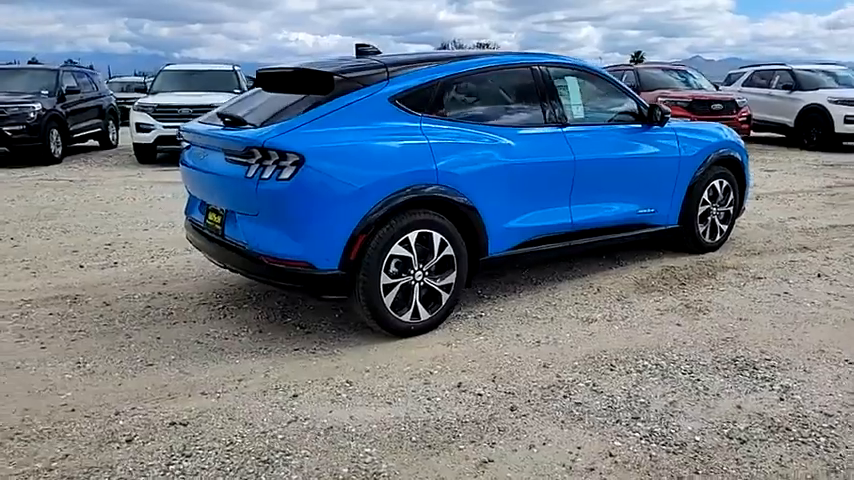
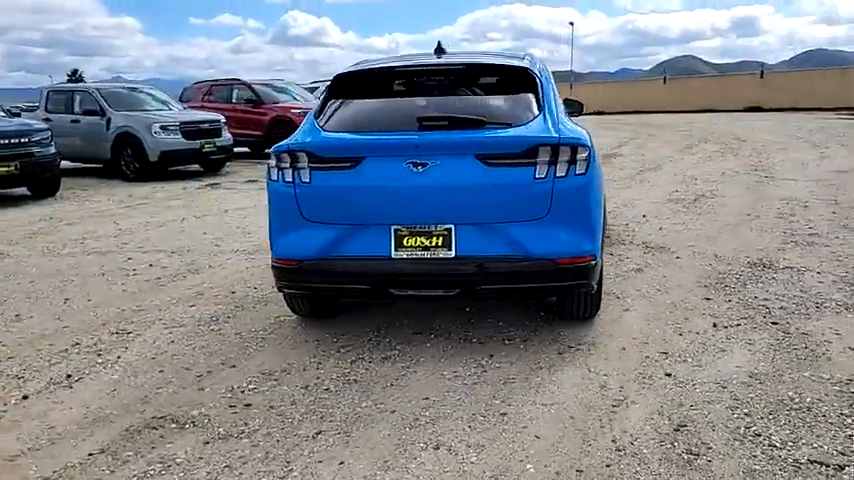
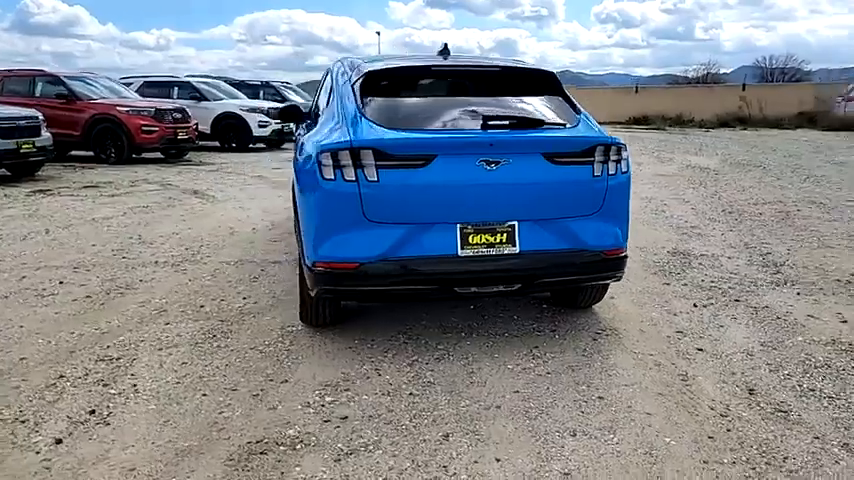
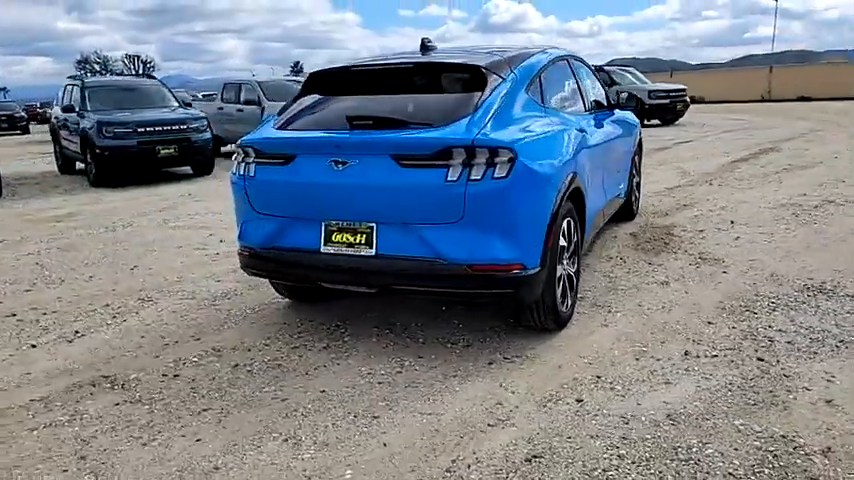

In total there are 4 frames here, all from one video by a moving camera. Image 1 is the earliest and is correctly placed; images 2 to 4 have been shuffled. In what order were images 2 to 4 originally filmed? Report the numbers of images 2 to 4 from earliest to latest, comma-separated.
4, 2, 3
